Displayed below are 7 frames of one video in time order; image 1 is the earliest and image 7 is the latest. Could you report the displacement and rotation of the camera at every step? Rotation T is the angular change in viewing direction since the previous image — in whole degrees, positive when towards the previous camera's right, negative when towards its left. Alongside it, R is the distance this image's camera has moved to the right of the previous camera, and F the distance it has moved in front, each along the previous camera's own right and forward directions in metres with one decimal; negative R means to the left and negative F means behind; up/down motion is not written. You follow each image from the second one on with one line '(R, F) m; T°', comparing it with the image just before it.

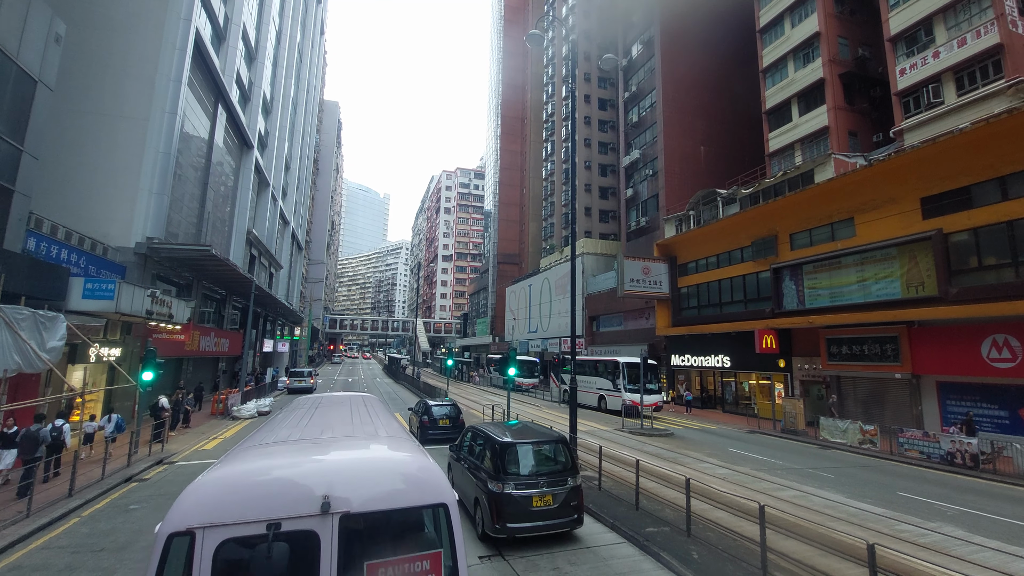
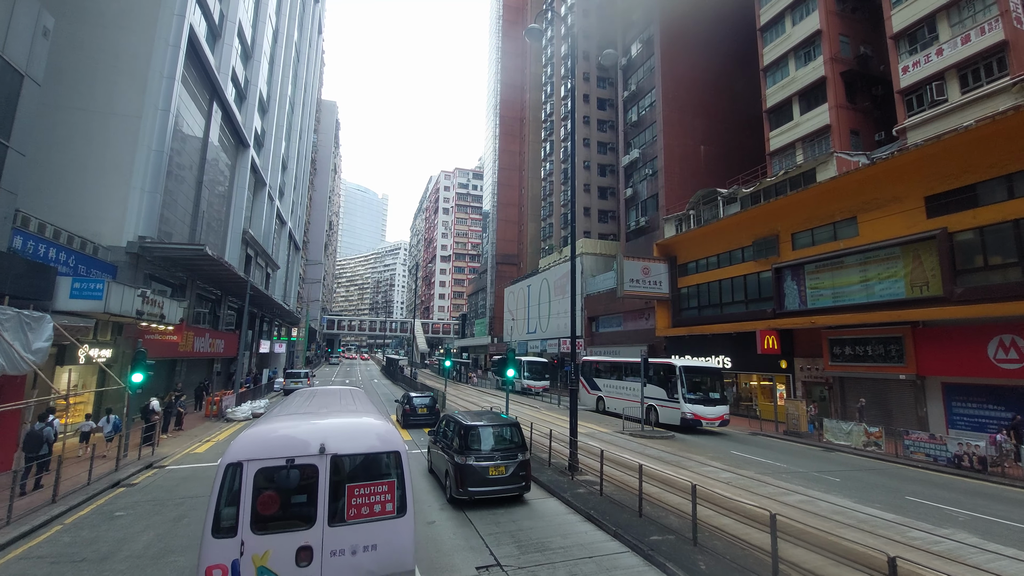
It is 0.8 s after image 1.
(0.0, +0.3) m; 0°
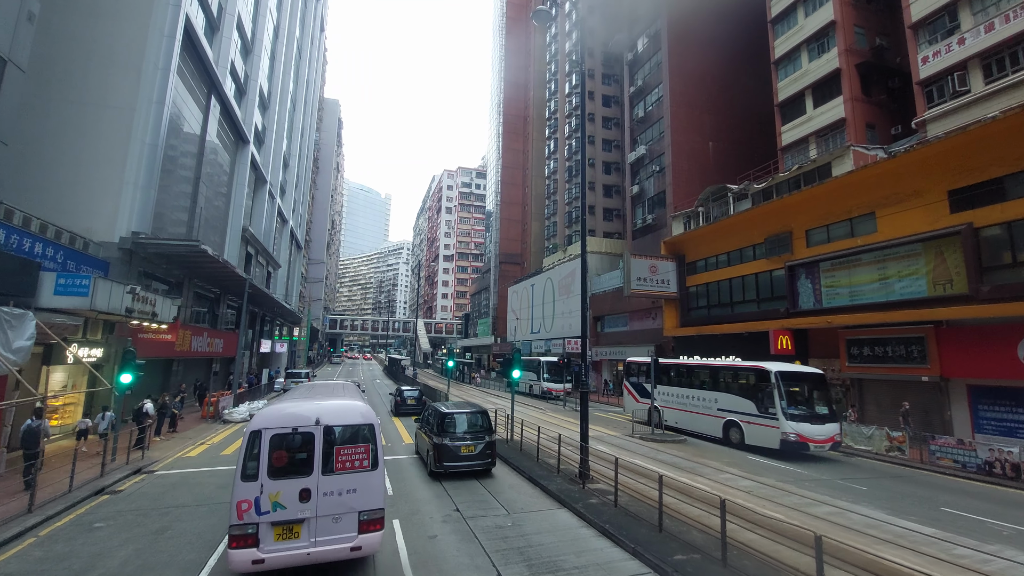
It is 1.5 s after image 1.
(-0.1, +0.7) m; 0°
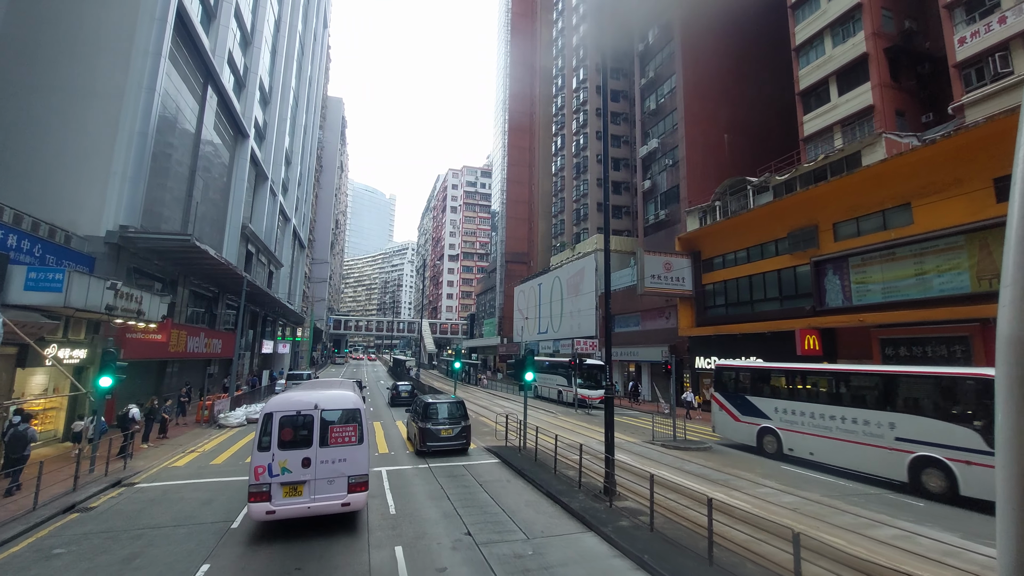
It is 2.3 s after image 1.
(-0.2, +1.1) m; -1°
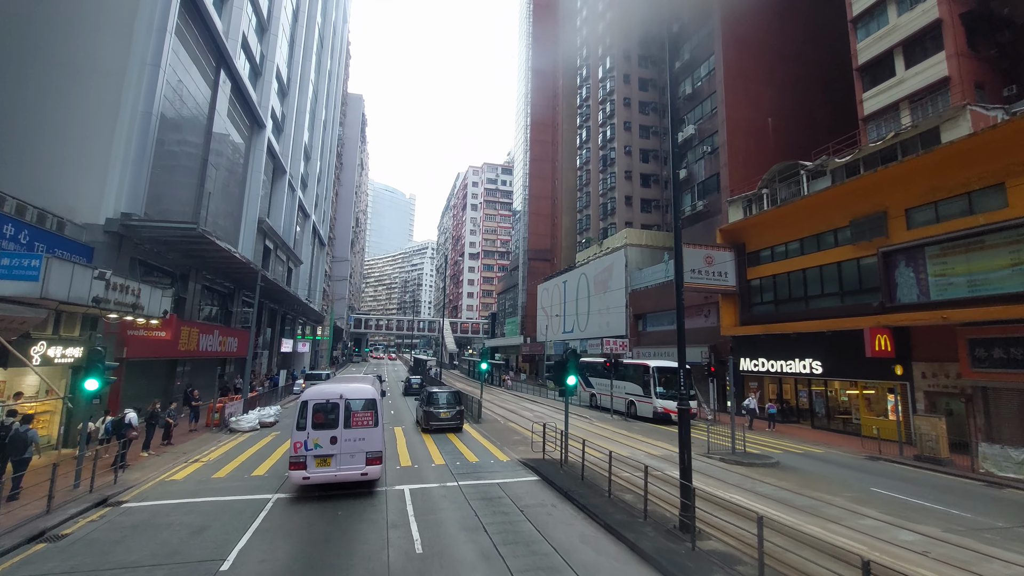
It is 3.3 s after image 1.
(-0.5, +1.8) m; -2°
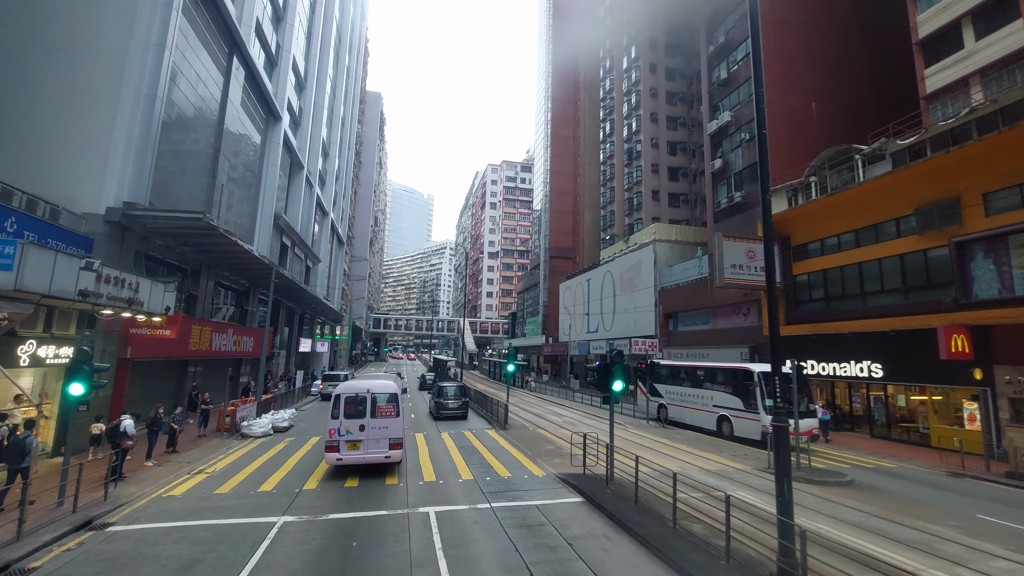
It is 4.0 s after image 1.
(-0.4, +1.5) m; -2°
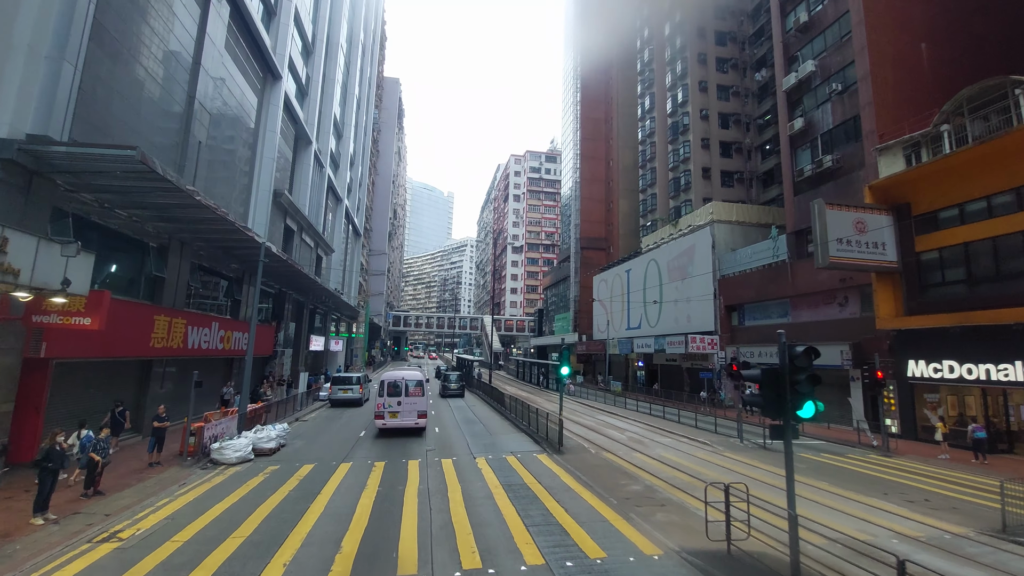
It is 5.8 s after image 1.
(-1.0, +4.6) m; -2°
